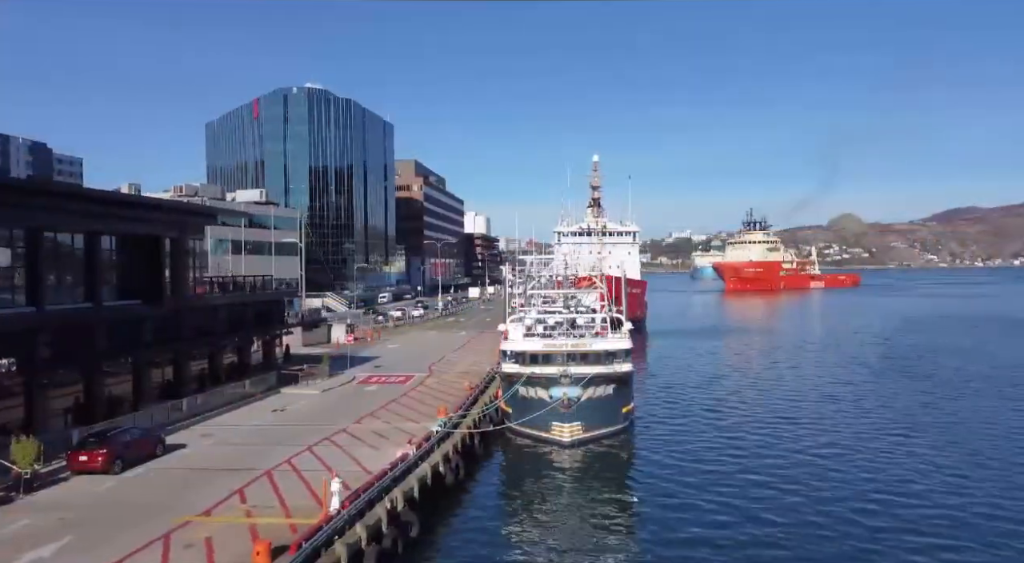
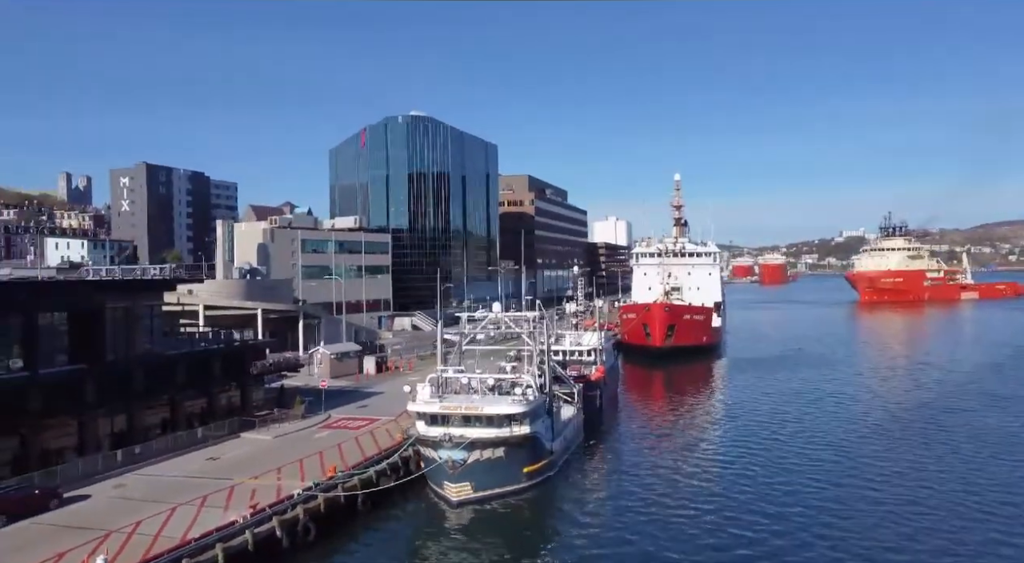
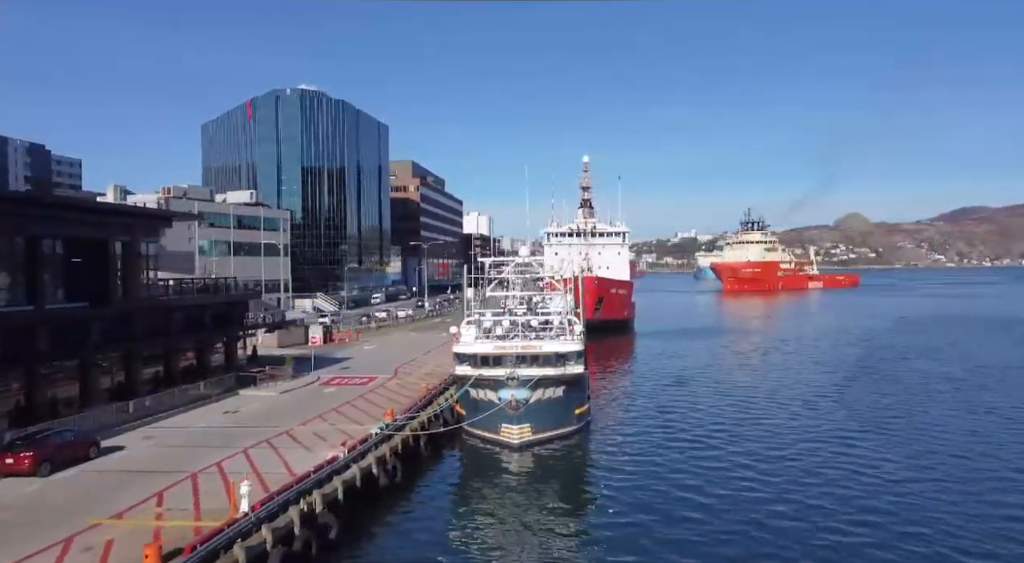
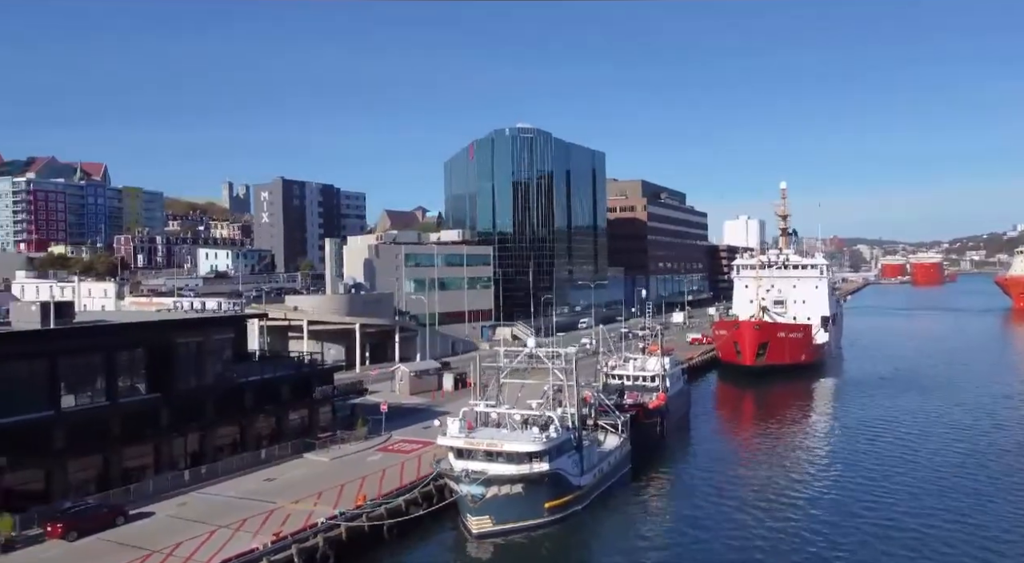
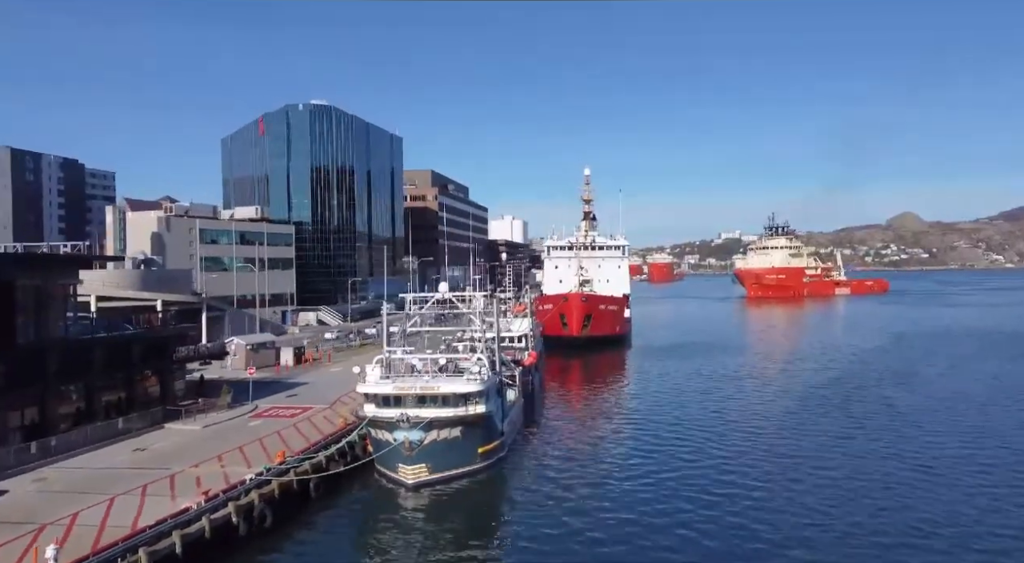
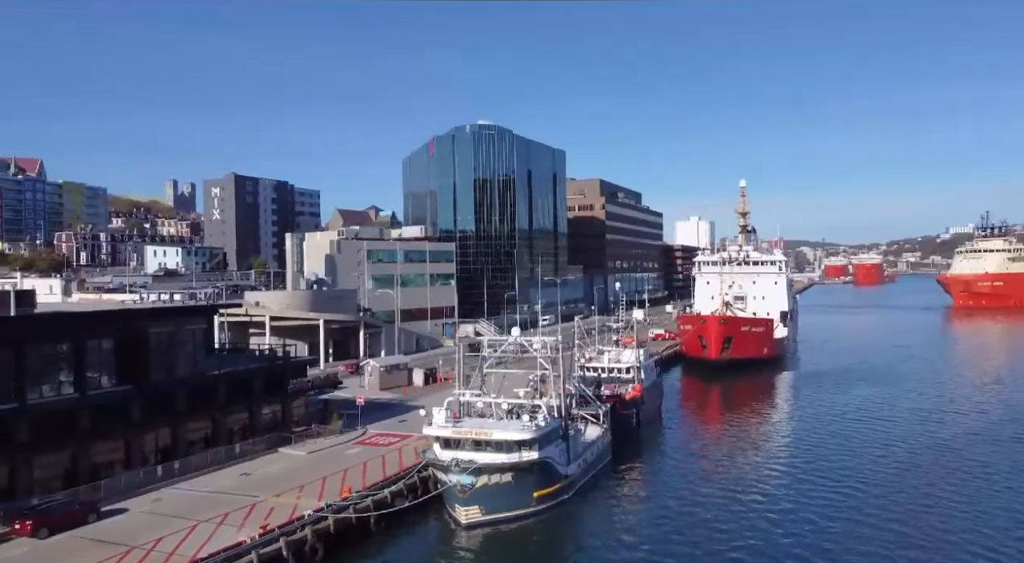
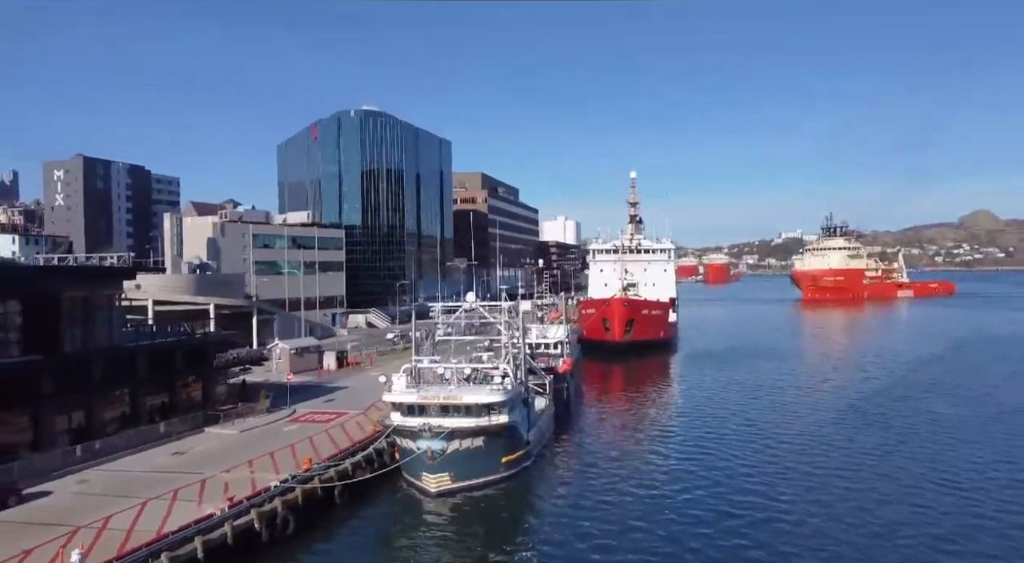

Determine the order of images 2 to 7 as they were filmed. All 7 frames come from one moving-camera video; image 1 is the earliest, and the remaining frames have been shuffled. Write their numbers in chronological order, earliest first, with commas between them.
3, 5, 7, 2, 6, 4
